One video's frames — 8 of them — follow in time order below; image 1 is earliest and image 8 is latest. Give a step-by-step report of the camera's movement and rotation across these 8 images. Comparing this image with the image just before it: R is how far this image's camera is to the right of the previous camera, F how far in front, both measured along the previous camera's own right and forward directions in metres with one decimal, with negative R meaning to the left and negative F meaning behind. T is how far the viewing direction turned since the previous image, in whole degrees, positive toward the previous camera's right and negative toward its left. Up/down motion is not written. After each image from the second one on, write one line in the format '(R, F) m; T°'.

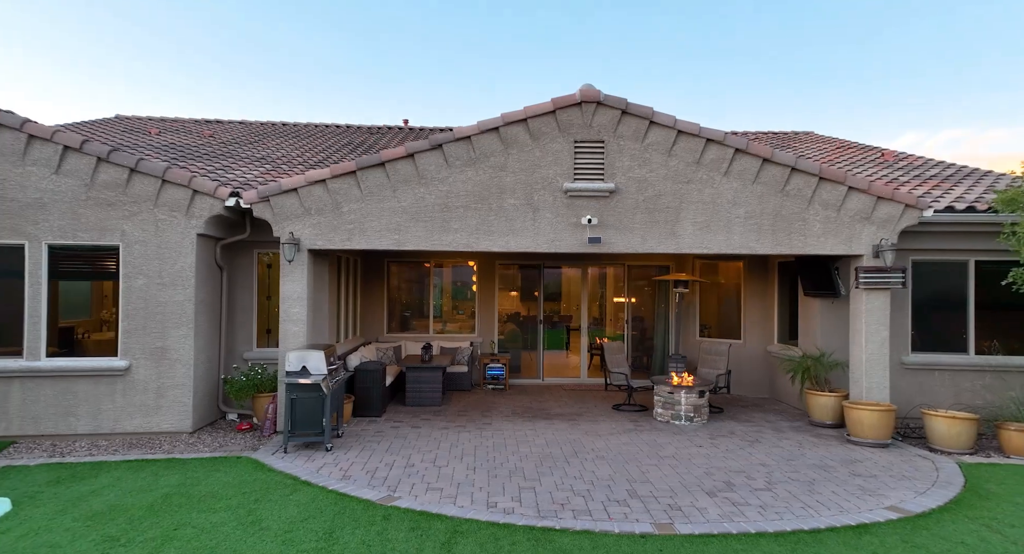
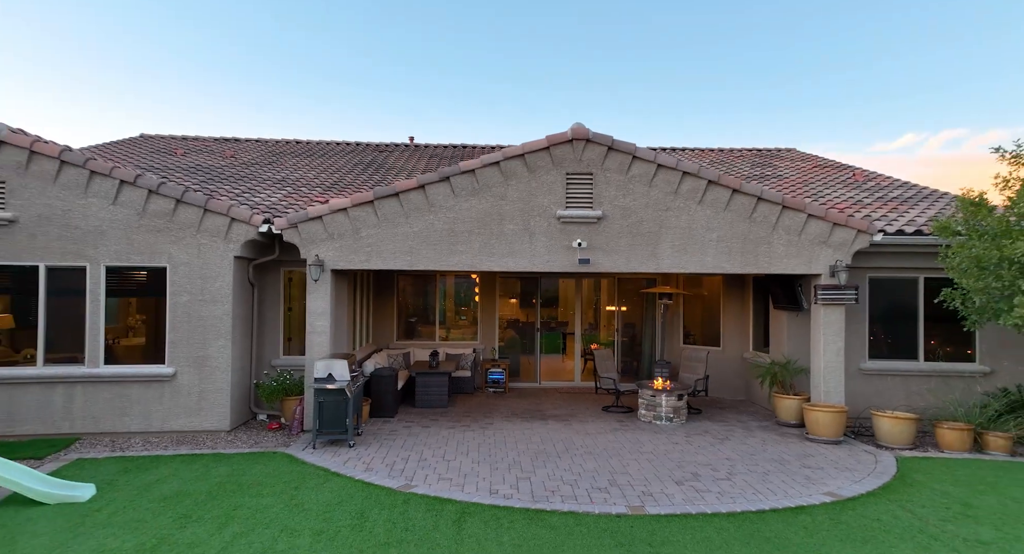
(0.0, -1.0) m; 0°
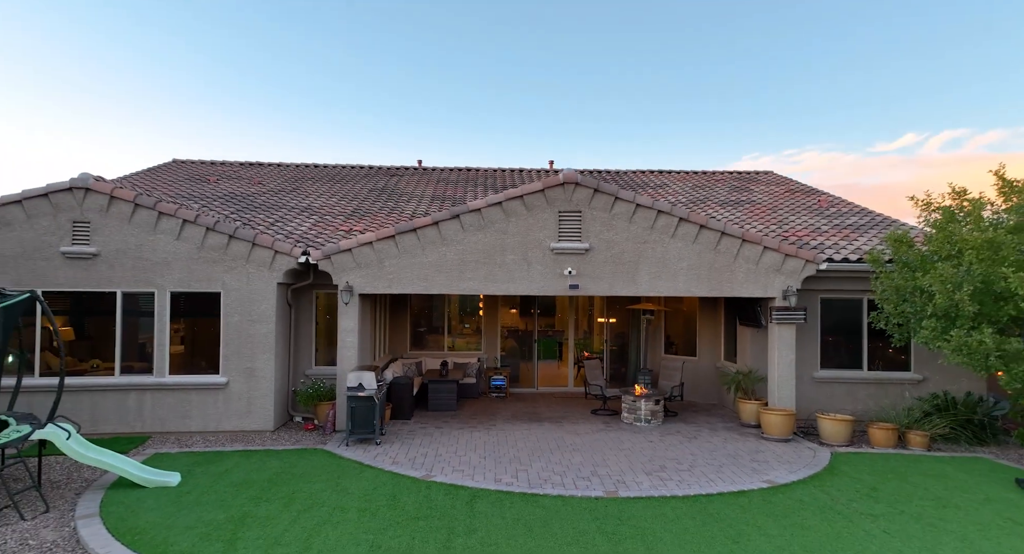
(0.0, -1.5) m; 0°
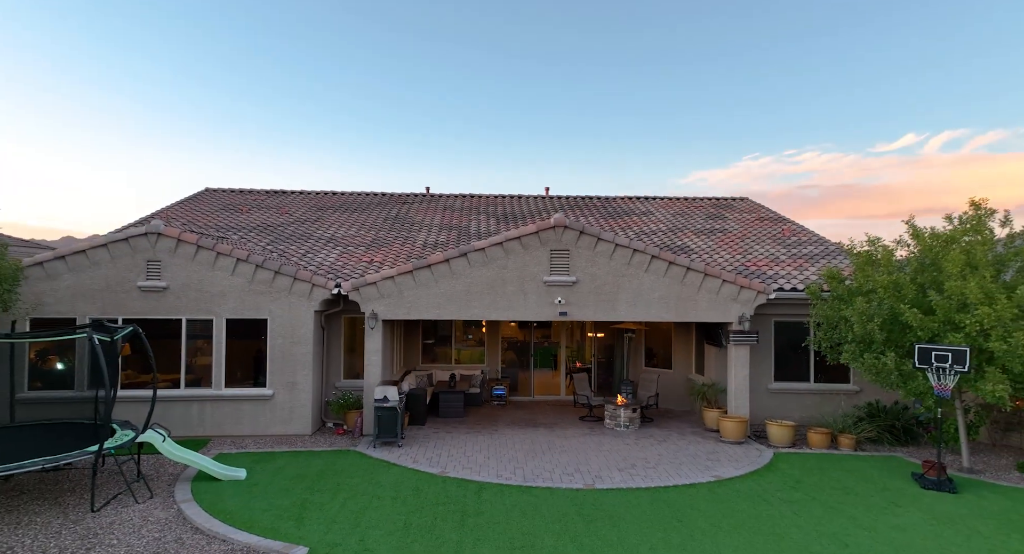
(0.0, -1.9) m; 0°
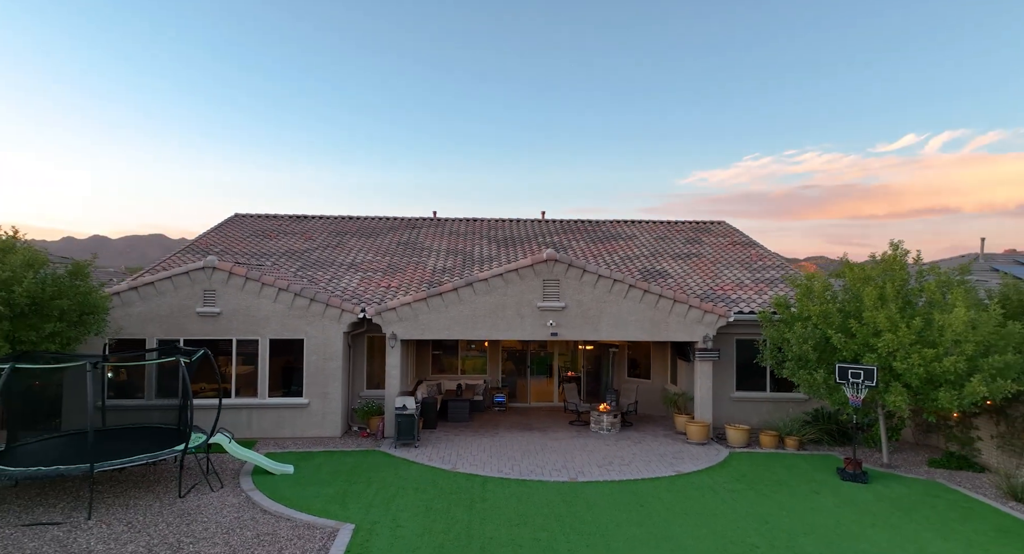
(0.0, -2.2) m; 0°
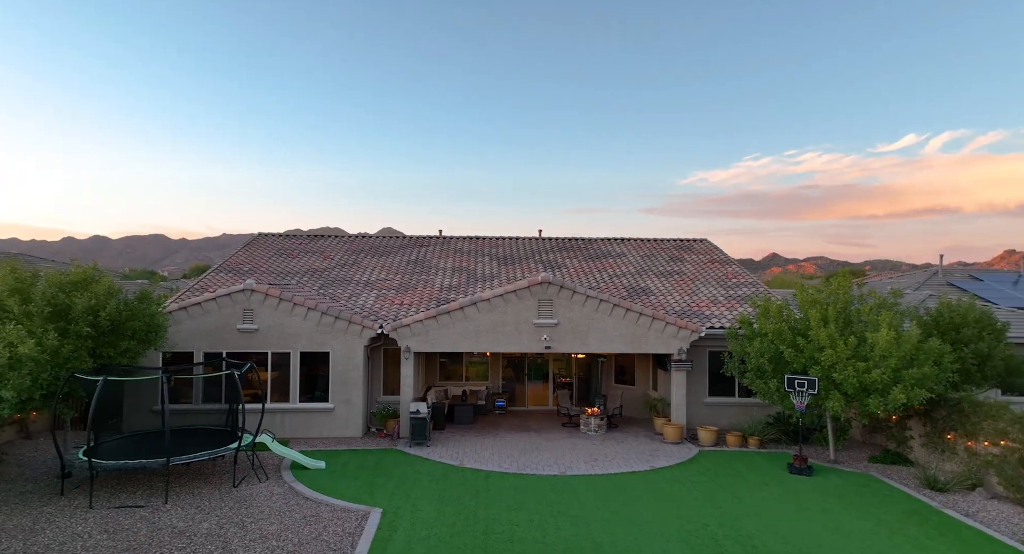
(0.0, -2.0) m; 0°
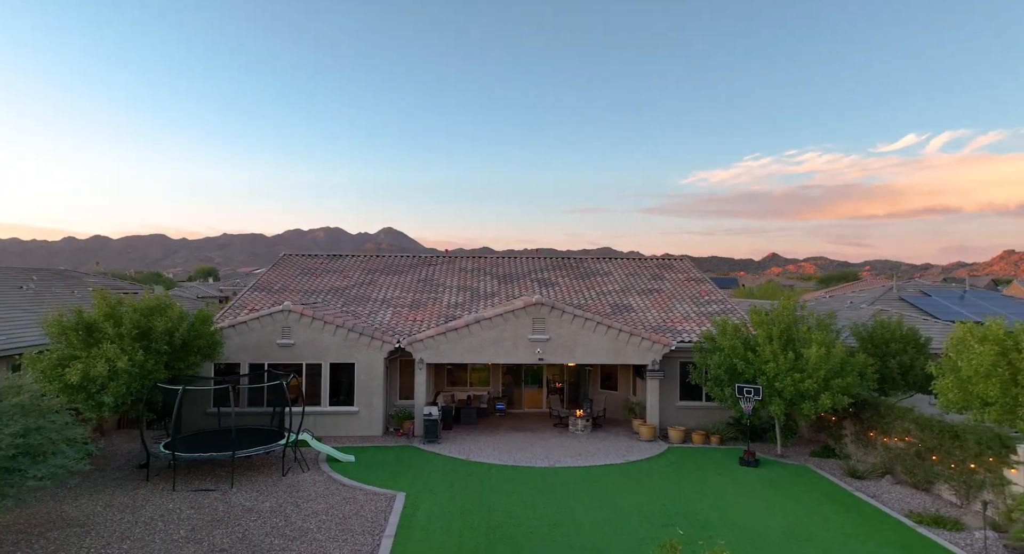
(+0.1, -2.8) m; 0°
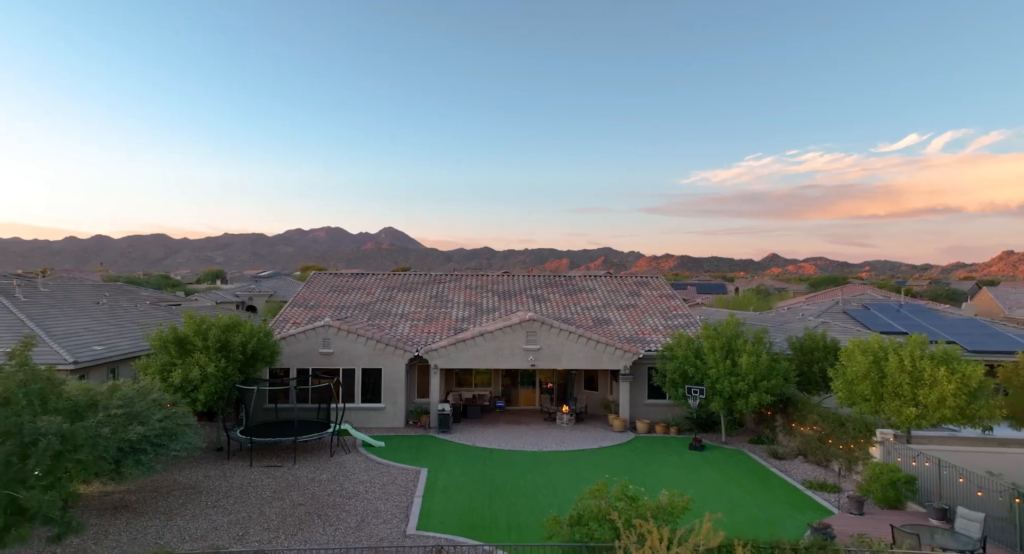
(+0.1, -4.3) m; 0°
